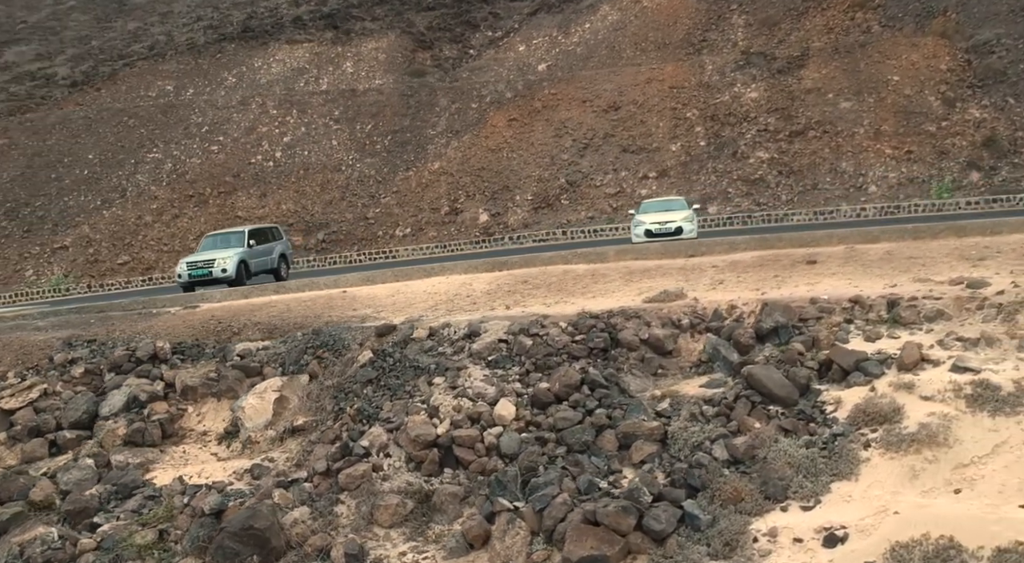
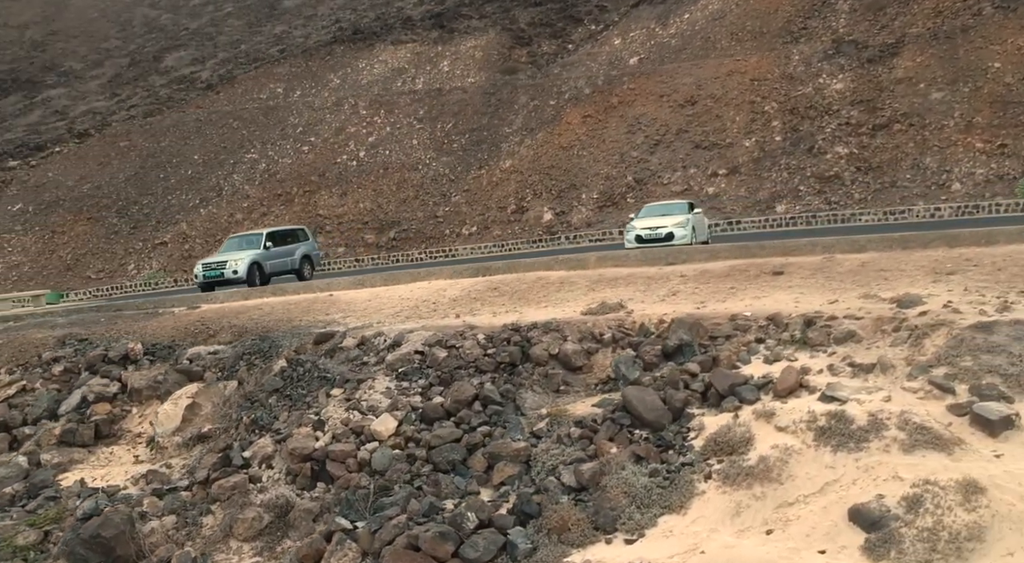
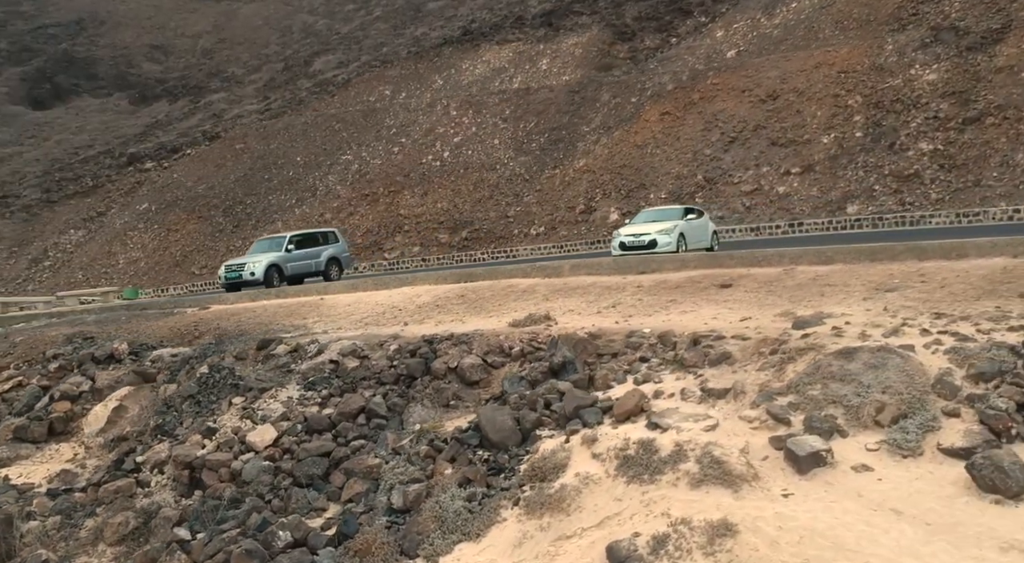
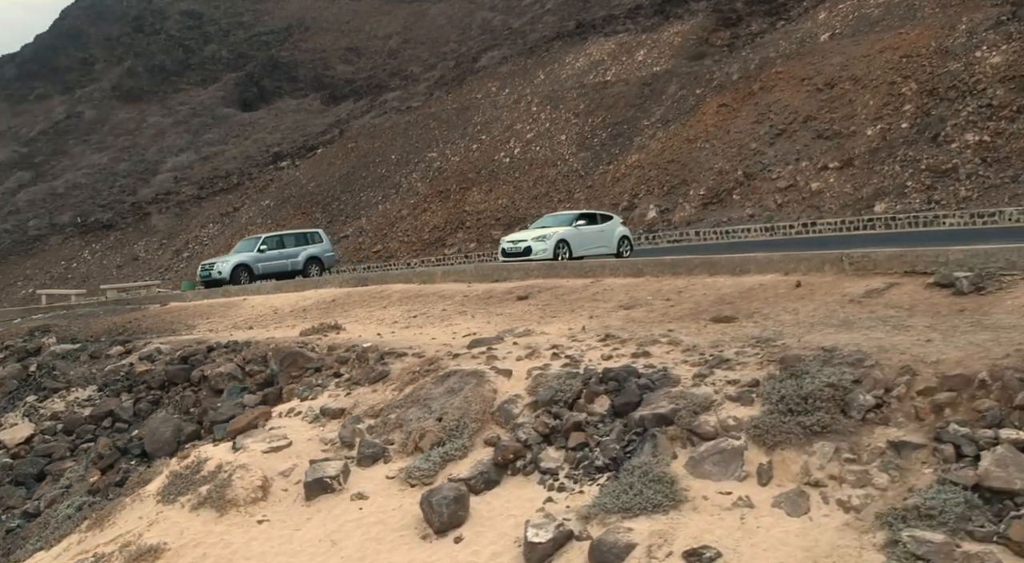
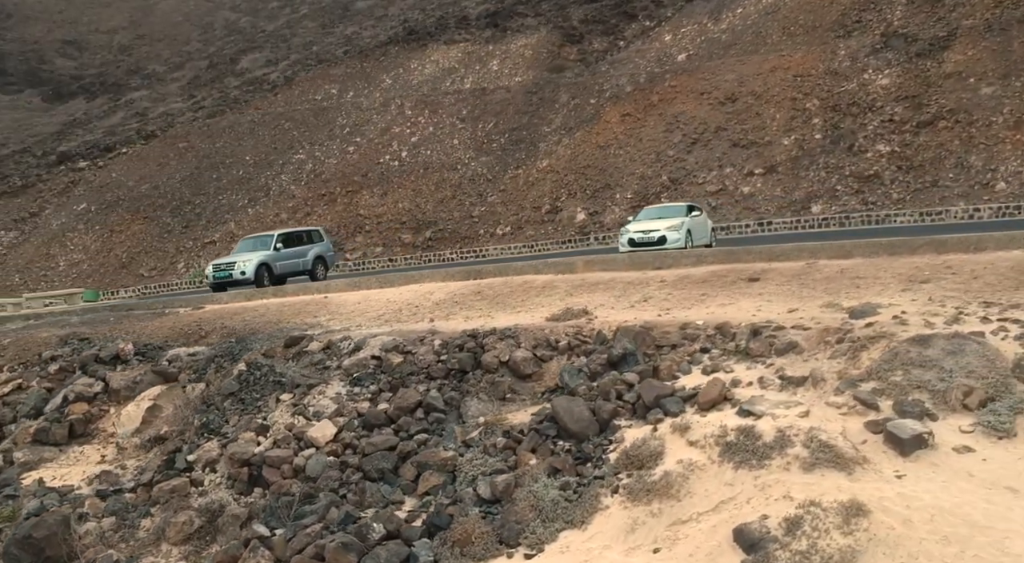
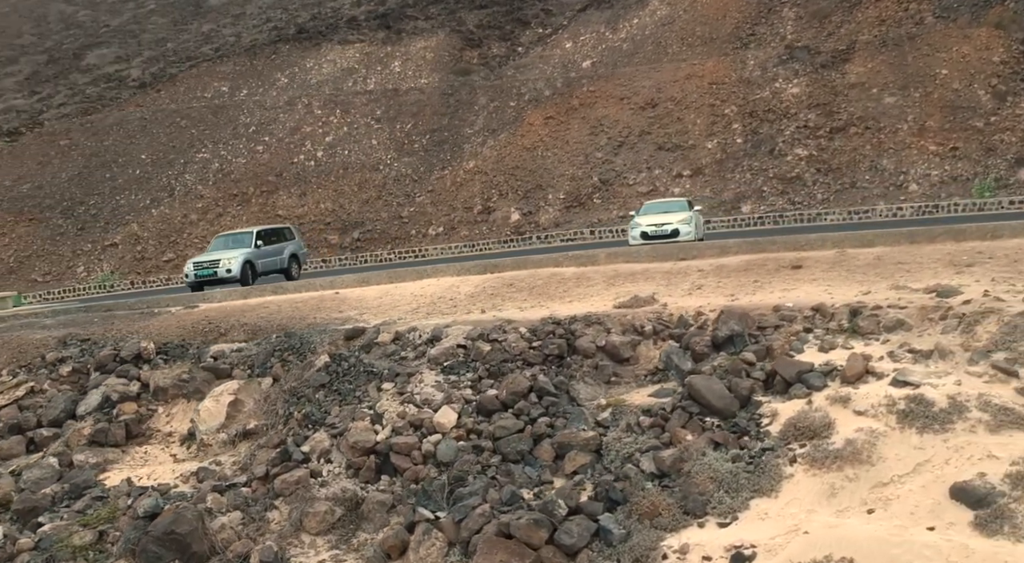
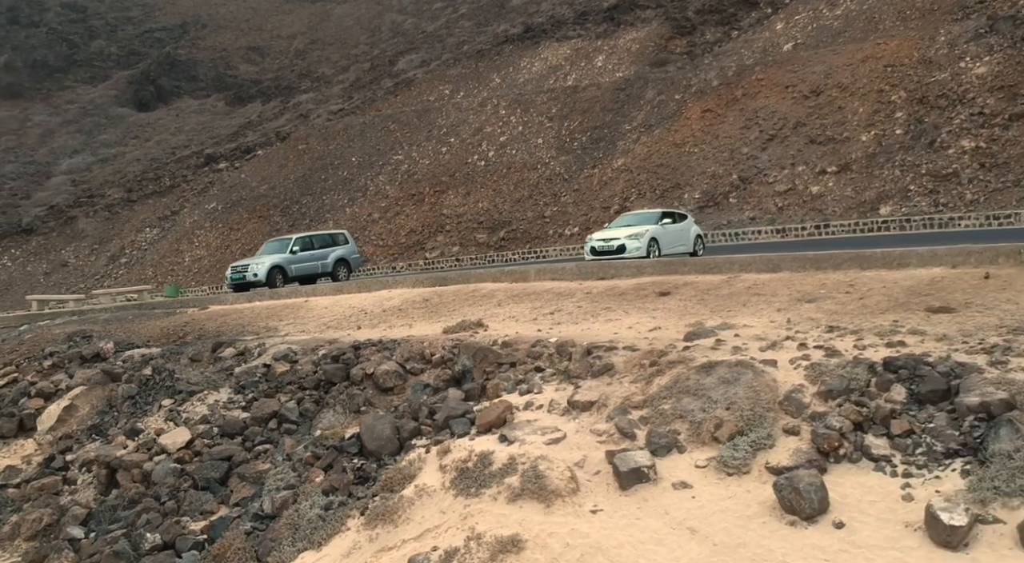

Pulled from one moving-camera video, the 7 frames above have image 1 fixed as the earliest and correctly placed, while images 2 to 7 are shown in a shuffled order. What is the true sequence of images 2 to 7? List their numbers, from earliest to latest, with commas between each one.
6, 2, 5, 3, 7, 4
